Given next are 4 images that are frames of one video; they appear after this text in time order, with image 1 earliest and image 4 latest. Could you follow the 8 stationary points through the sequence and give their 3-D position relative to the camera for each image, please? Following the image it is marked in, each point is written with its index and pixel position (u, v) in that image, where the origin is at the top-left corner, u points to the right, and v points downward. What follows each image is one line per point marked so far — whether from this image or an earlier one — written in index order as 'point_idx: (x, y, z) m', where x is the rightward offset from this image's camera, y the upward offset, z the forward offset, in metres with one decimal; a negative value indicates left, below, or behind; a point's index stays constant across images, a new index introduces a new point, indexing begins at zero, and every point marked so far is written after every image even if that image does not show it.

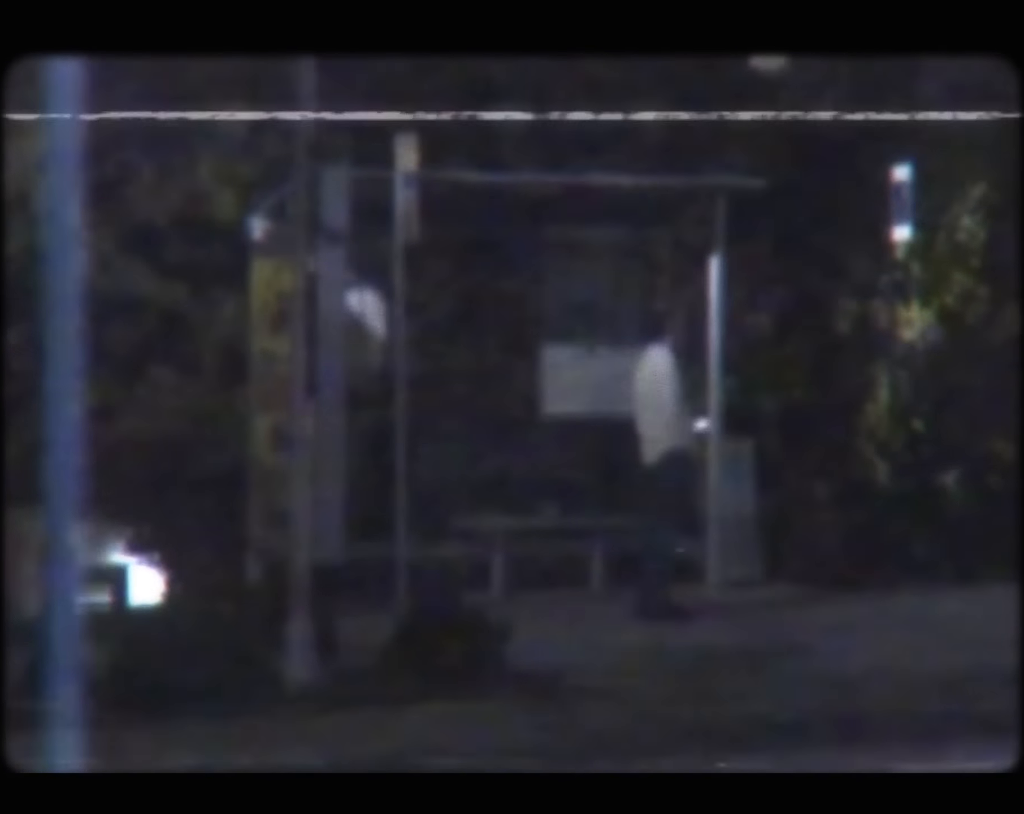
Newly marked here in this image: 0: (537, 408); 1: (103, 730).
0: (0.0, 0.0, +4.4) m
1: (-0.7, -0.6, +4.5) m
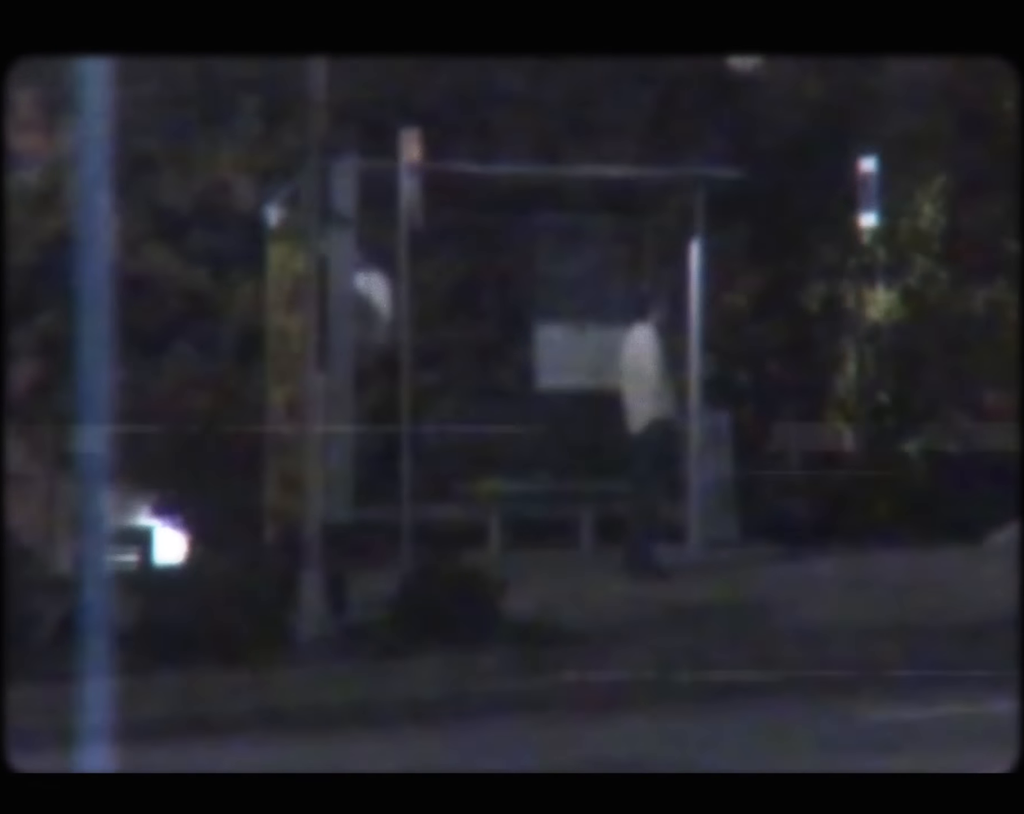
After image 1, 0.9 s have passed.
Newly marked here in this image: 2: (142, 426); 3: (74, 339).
0: (0.0, +0.1, +4.8) m
1: (-0.8, -0.5, +4.8) m
2: (-0.7, 0.0, +4.8) m
3: (-0.9, +0.1, +4.8) m
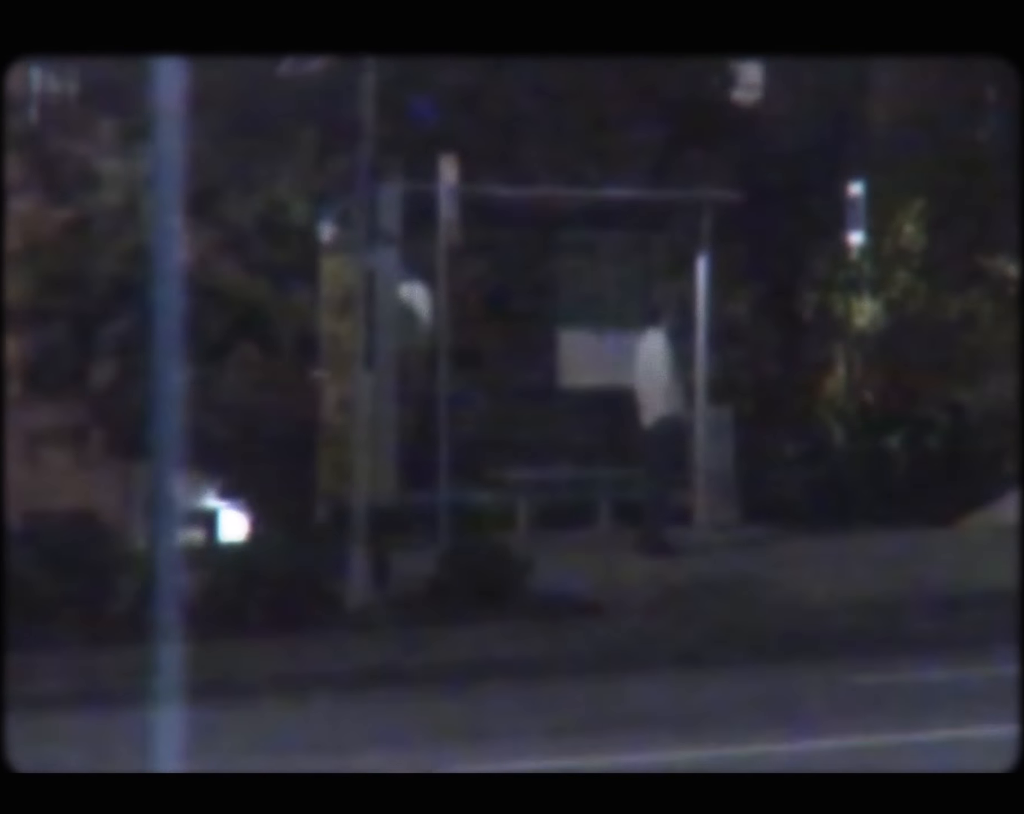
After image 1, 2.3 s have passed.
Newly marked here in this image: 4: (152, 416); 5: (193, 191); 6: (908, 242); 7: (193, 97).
0: (+0.1, +0.1, +5.4) m
1: (-0.7, -0.5, +5.4) m
2: (-0.7, 0.0, +5.4) m
3: (-0.8, +0.1, +5.4) m
4: (-0.8, 0.0, +5.4) m
5: (-0.7, +0.5, +5.4) m
6: (+0.9, +0.4, +5.6) m
7: (-0.7, +0.7, +5.5) m
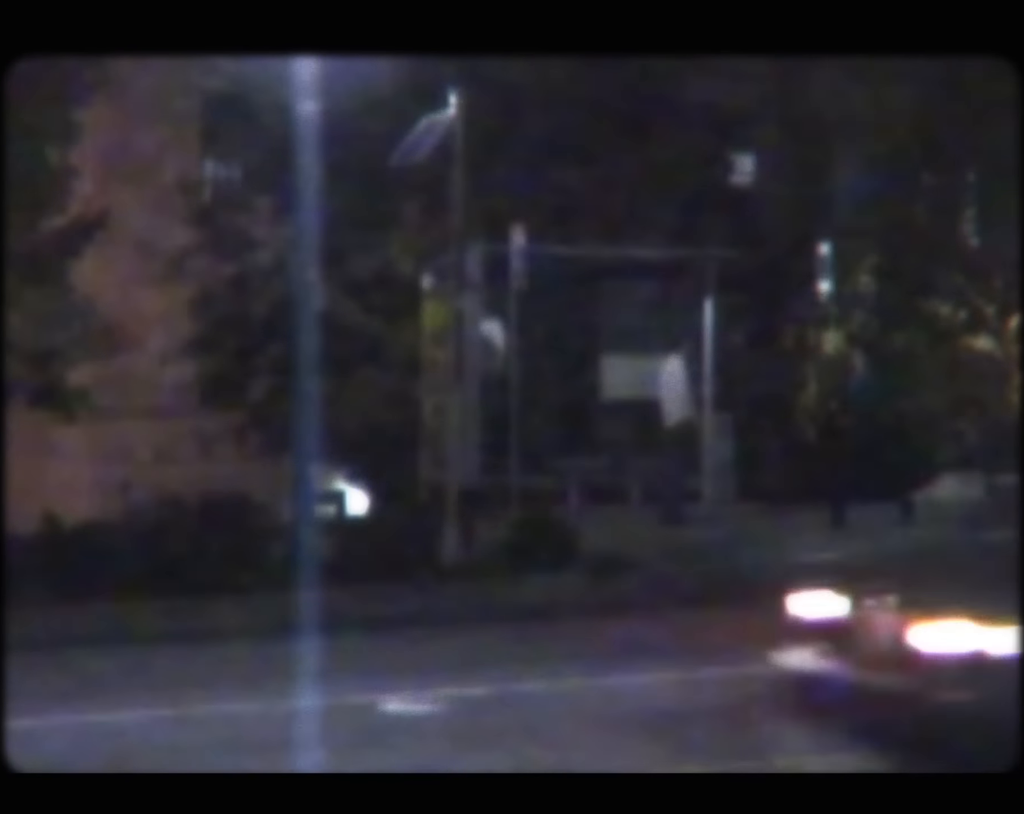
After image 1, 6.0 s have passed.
0: (+0.3, 0.0, +7.2) m
1: (-0.5, -0.5, +7.3) m
2: (-0.5, 0.0, +7.2) m
3: (-0.6, +0.1, +7.2) m
4: (-0.6, 0.0, +7.2) m
5: (-0.5, +0.5, +7.2) m
6: (+1.1, +0.4, +7.3) m
7: (-0.6, +0.7, +7.3) m
